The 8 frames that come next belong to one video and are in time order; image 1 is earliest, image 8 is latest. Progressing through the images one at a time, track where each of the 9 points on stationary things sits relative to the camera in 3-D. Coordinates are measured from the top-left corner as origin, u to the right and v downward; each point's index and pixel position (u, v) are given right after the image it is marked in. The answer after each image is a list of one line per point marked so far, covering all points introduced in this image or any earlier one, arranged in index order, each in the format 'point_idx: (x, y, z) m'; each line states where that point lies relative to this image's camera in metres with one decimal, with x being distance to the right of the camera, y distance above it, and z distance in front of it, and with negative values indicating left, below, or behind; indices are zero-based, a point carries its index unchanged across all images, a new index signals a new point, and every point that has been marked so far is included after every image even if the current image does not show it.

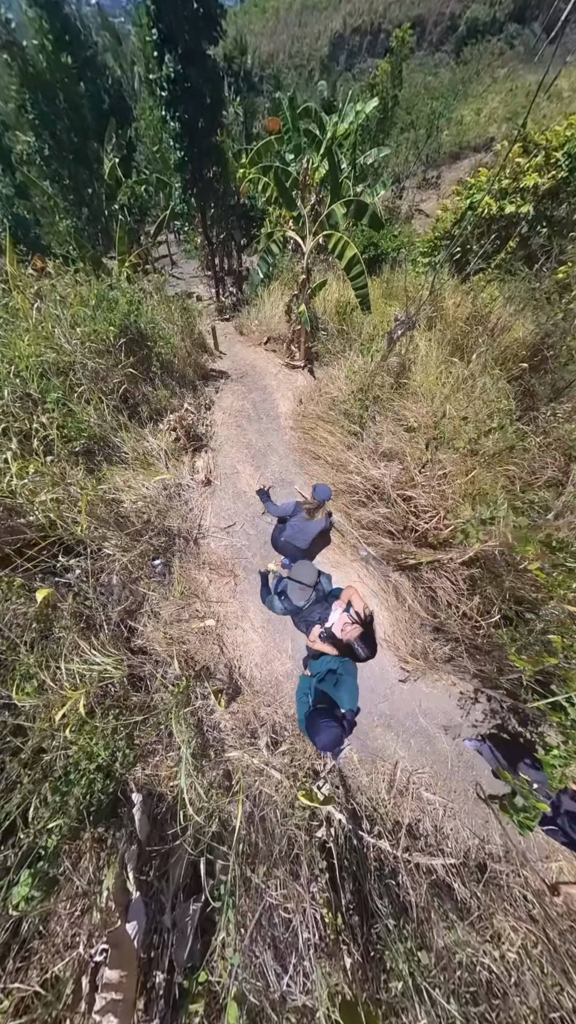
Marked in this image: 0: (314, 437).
0: (+0.5, +1.1, +4.9) m
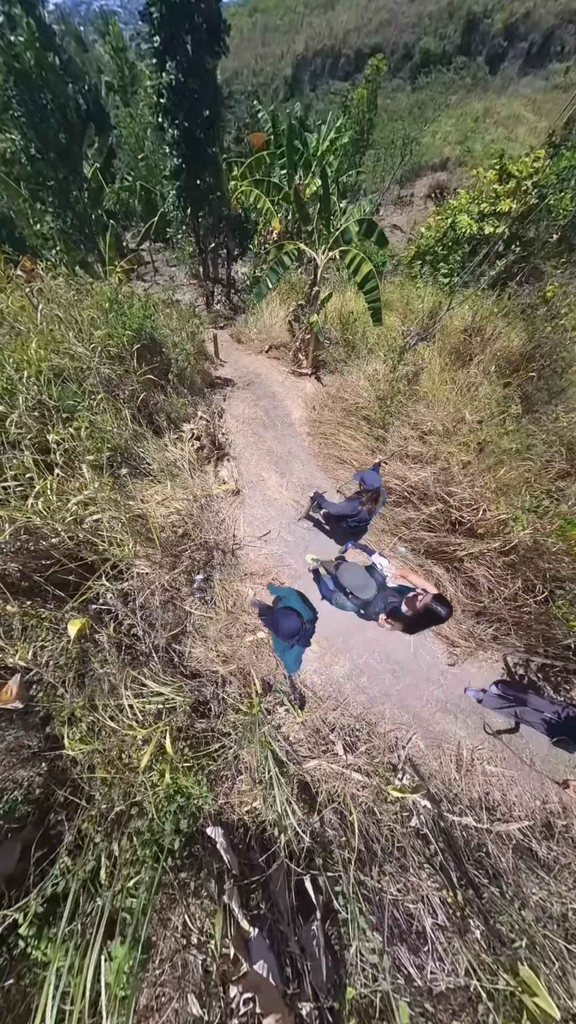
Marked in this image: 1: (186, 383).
0: (+0.7, +1.0, +4.9) m
1: (-1.7, +1.9, +5.0) m
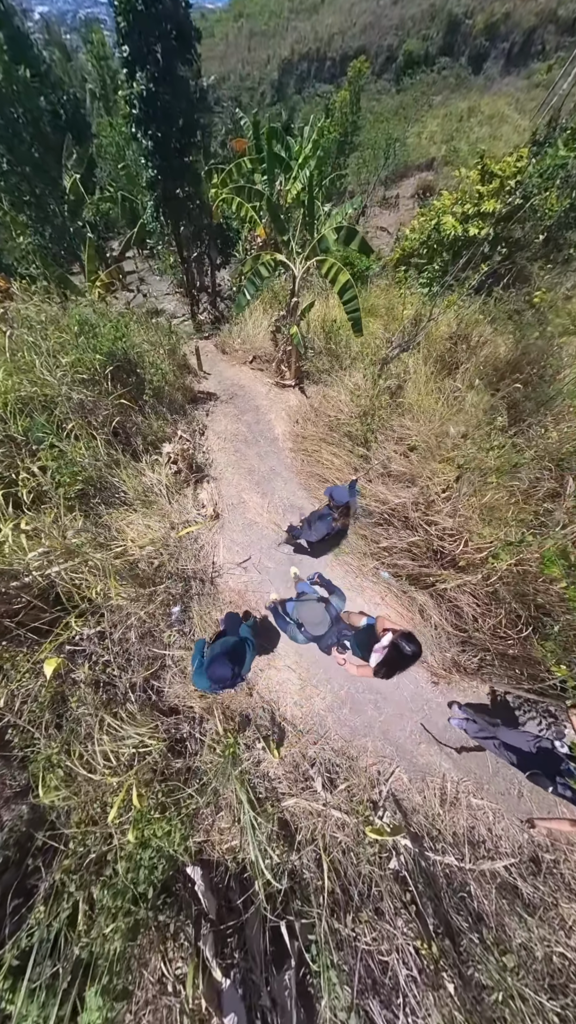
0: (+0.5, +0.8, +4.8) m
1: (-1.9, +1.6, +4.8) m
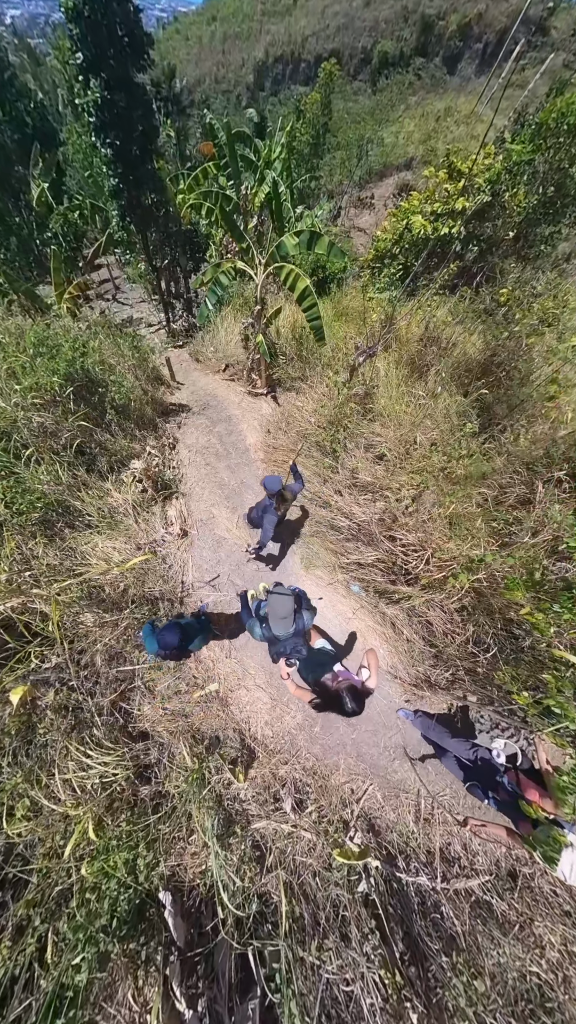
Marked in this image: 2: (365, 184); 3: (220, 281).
0: (+0.1, +0.6, +4.8) m
1: (-2.3, +1.4, +4.7) m
2: (+3.5, +15.4, +15.1) m
3: (-1.2, +4.1, +5.7) m
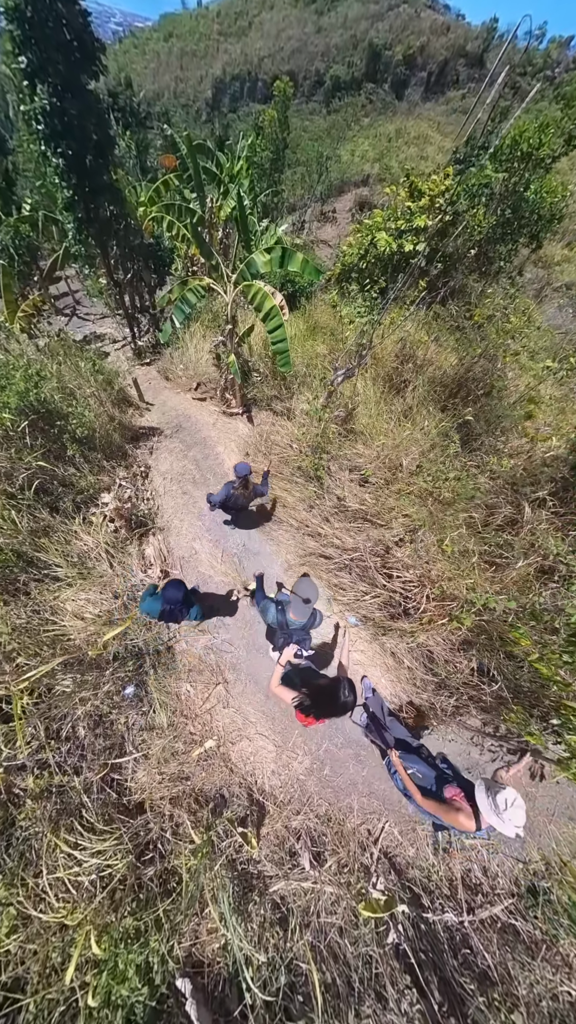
0: (-0.2, +0.2, +4.6) m
1: (-2.6, +0.9, +4.4) m
2: (+1.8, +15.0, +15.4) m
3: (-1.7, +3.6, +5.4) m
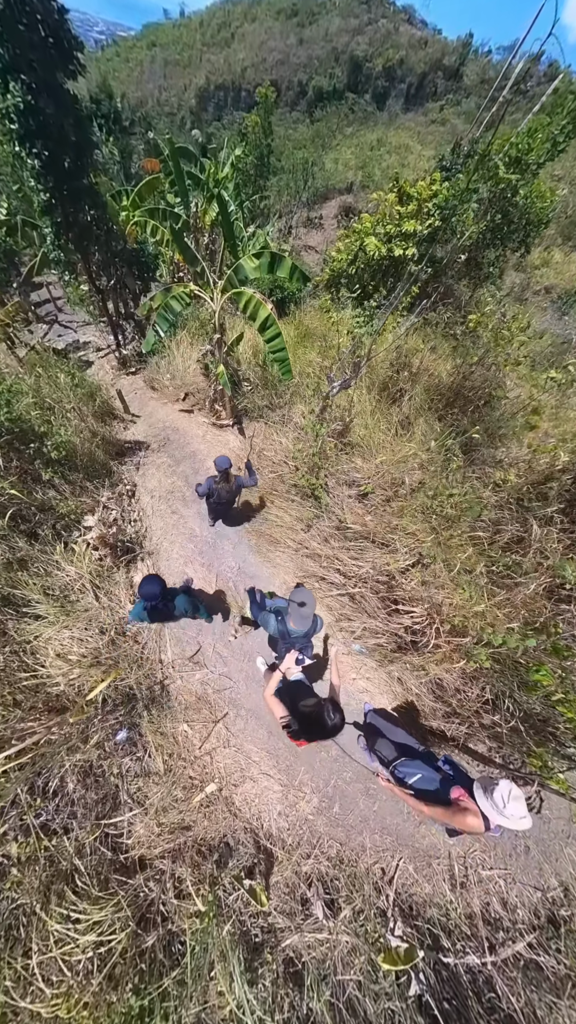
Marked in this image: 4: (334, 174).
0: (-0.2, 0.0, +4.3) m
1: (-2.7, +0.6, +4.1) m
2: (+1.2, +14.7, +15.4) m
3: (-1.9, +3.4, +5.2) m
4: (+2.5, +17.9, +16.9) m
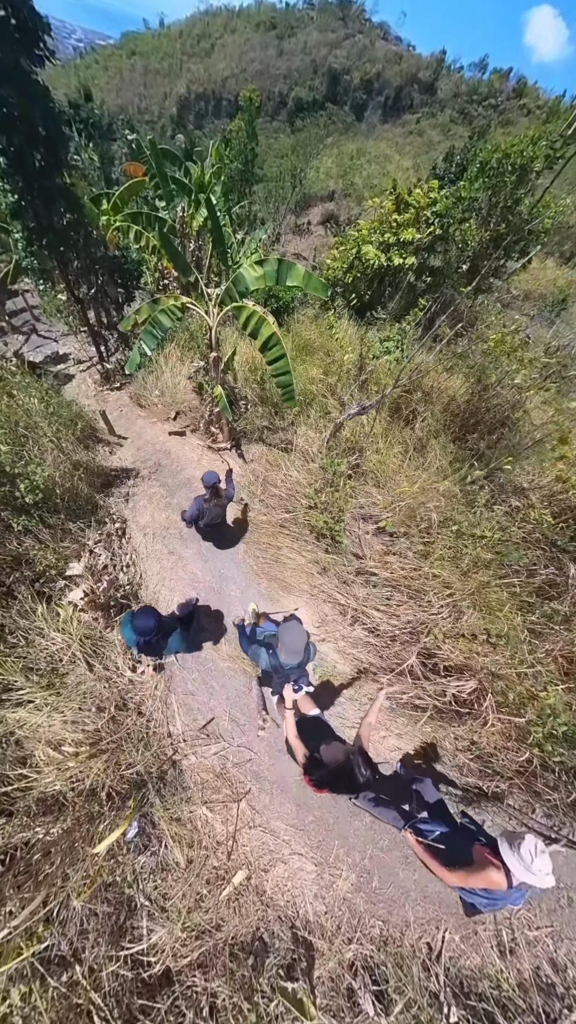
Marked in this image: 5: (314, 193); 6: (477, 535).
0: (-0.1, -0.4, +4.0) m
1: (-2.6, +0.2, +3.7) m
2: (+0.6, +14.1, +15.2) m
3: (-1.8, +2.9, +4.8) m
4: (+1.8, +17.4, +16.8) m
5: (+1.6, +16.3, +16.4) m
6: (+1.9, -0.2, +3.4) m
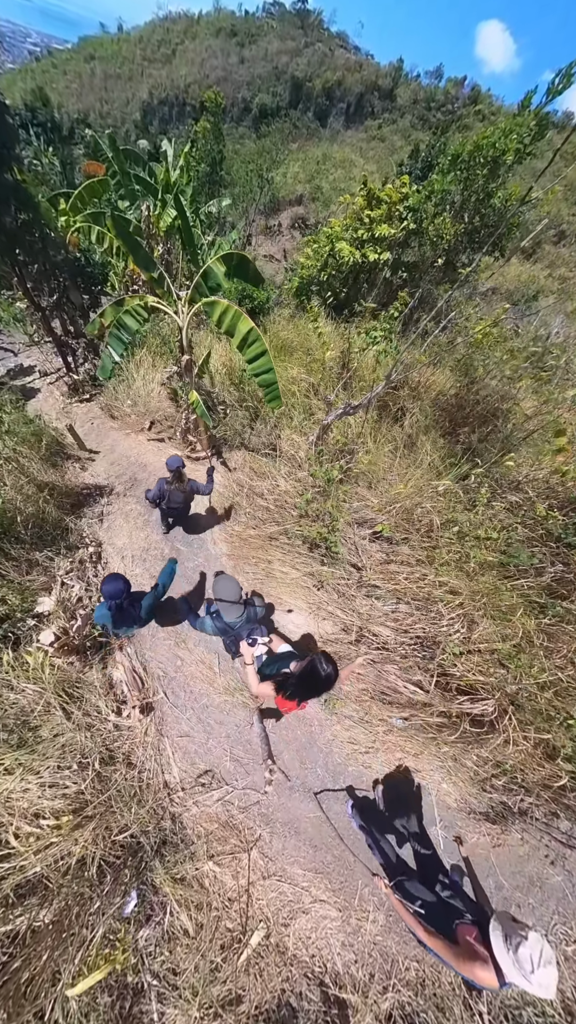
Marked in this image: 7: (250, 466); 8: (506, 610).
0: (-0.2, -0.5, +3.7) m
1: (-2.7, -0.1, +3.3) m
2: (-0.7, +13.9, +15.0) m
3: (-2.1, +2.6, +4.5) m
4: (+0.2, +17.2, +16.7) m
5: (+0.1, +16.1, +16.3) m
6: (+1.9, -0.2, +3.2) m
7: (-0.5, +0.6, +4.4) m
8: (+2.0, -0.9, +2.9) m
